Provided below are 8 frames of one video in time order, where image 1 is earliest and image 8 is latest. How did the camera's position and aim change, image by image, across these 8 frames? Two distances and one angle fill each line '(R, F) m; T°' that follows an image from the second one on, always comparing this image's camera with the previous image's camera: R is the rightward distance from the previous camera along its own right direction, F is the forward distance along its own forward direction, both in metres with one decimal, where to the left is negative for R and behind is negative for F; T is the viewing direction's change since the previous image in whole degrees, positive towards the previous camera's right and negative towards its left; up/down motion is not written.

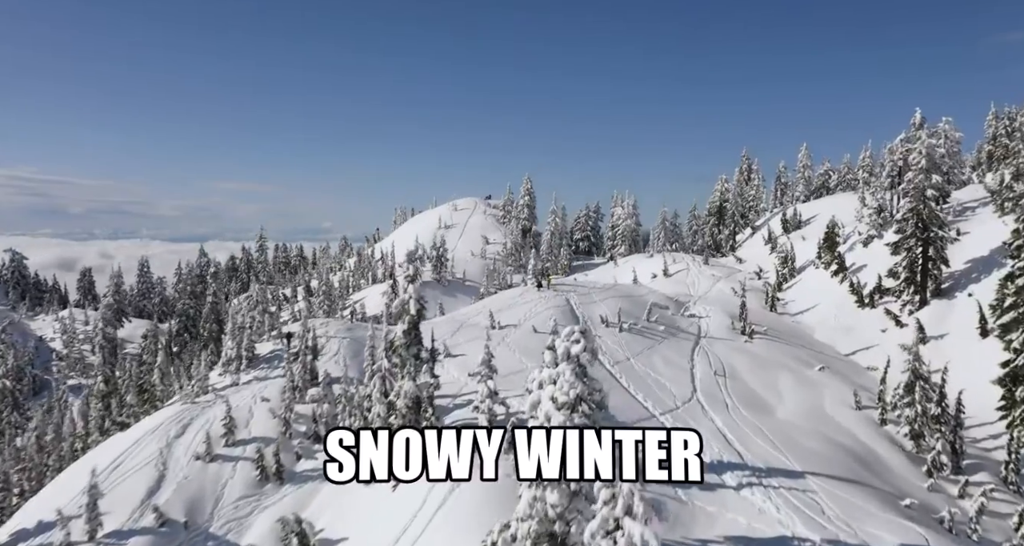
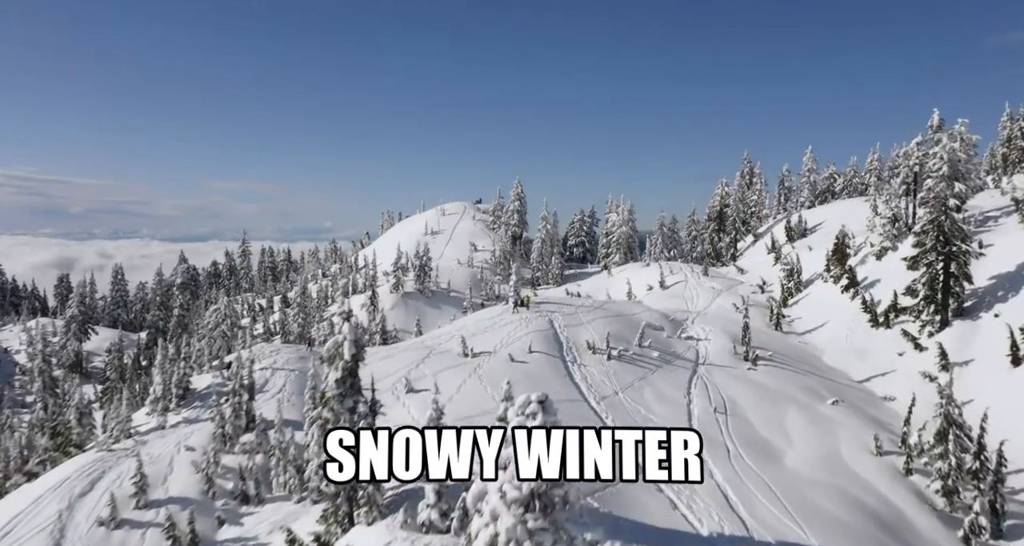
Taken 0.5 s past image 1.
(+1.8, +6.8) m; 0°
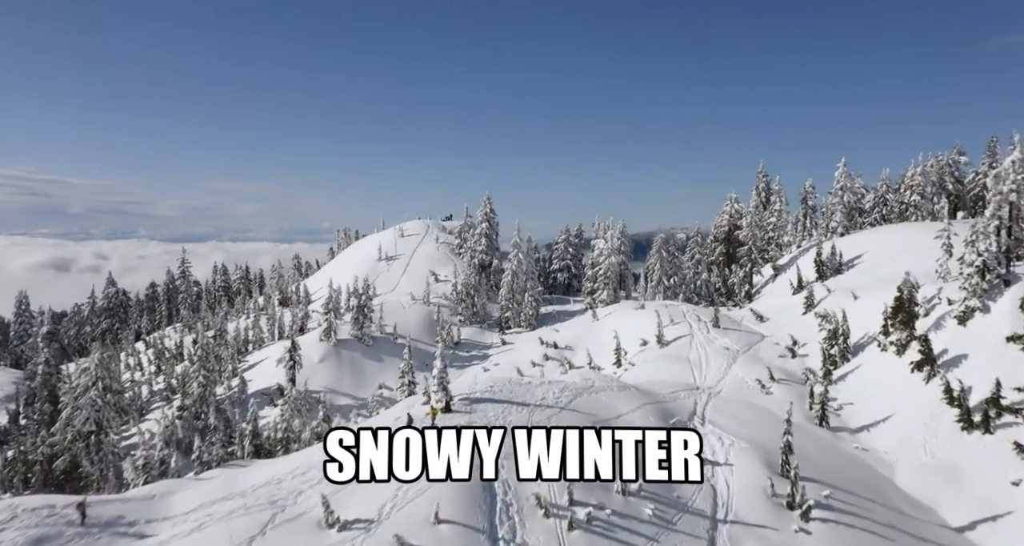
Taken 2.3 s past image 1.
(+4.4, +22.0) m; 0°
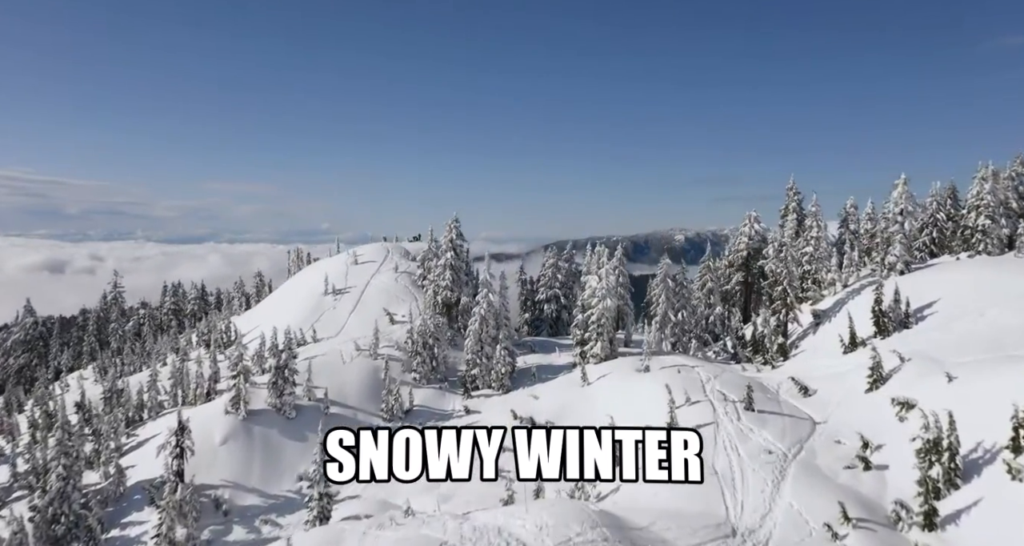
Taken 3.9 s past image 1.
(+3.0, +20.5) m; 0°
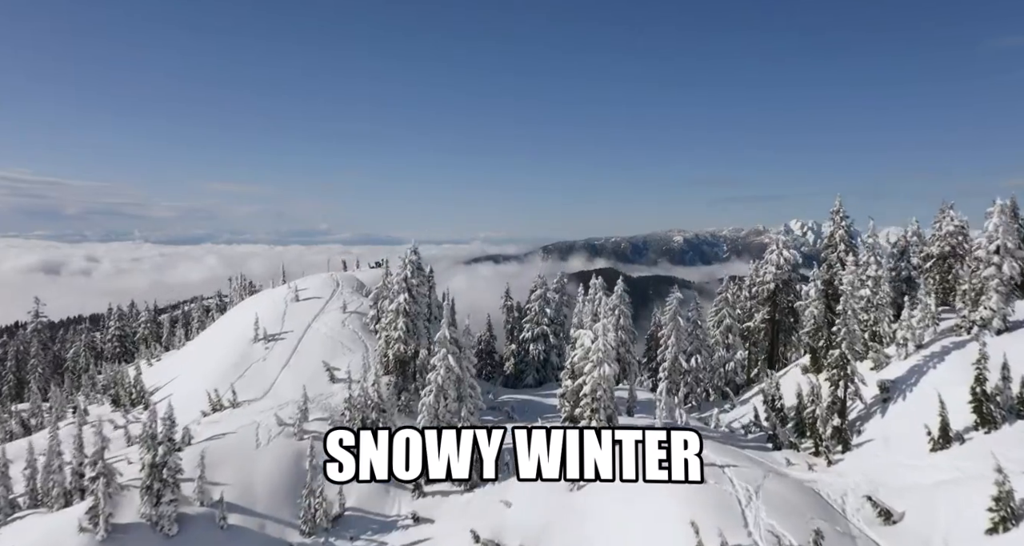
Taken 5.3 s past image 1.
(+2.4, +18.4) m; 0°
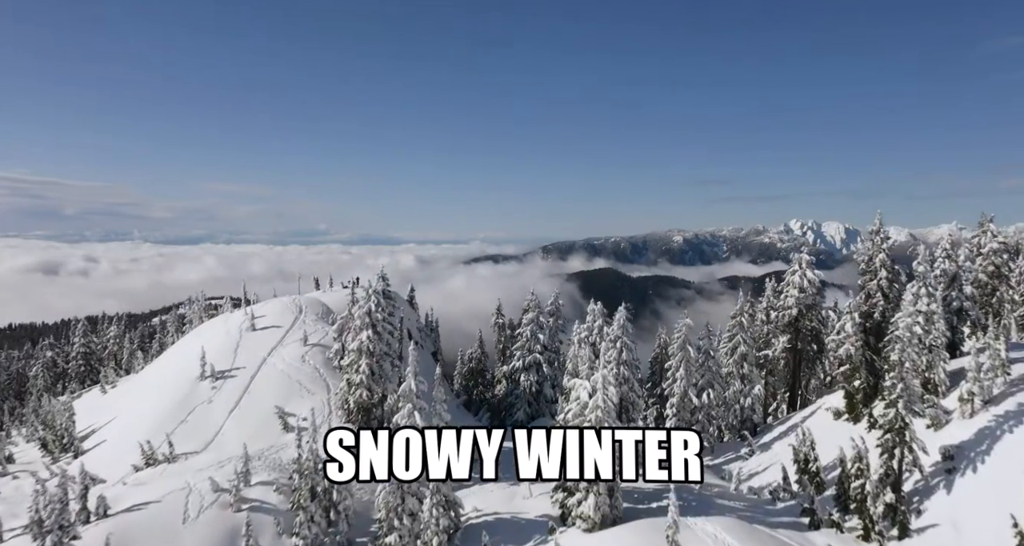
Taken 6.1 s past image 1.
(+1.2, +10.1) m; 0°
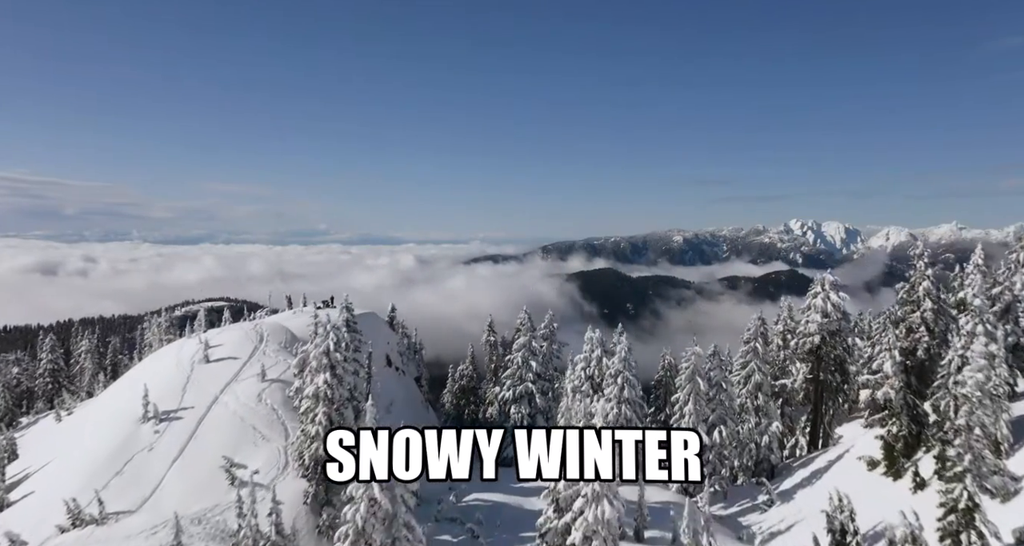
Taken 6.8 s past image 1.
(+1.0, +8.2) m; 0°
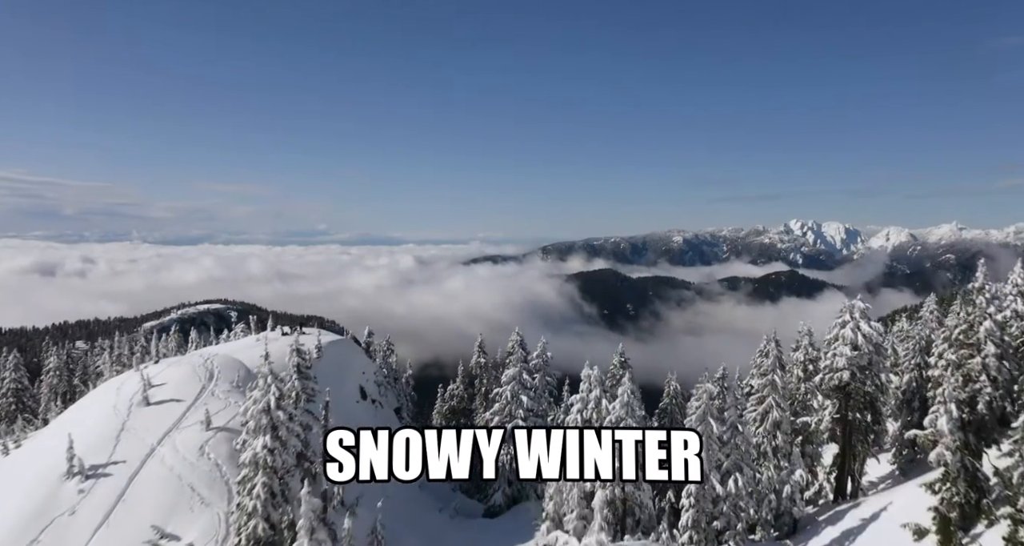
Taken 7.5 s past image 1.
(+1.0, +8.2) m; 0°
